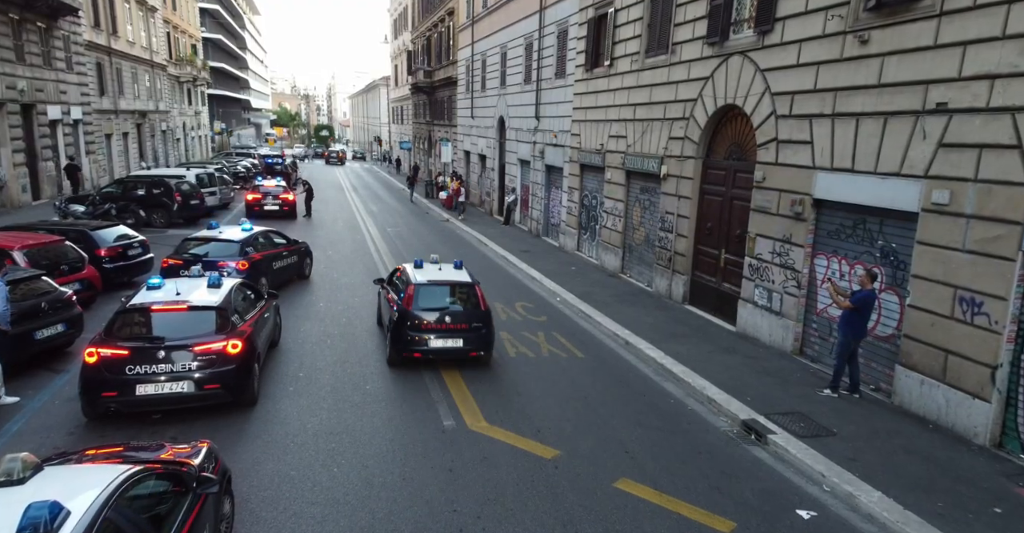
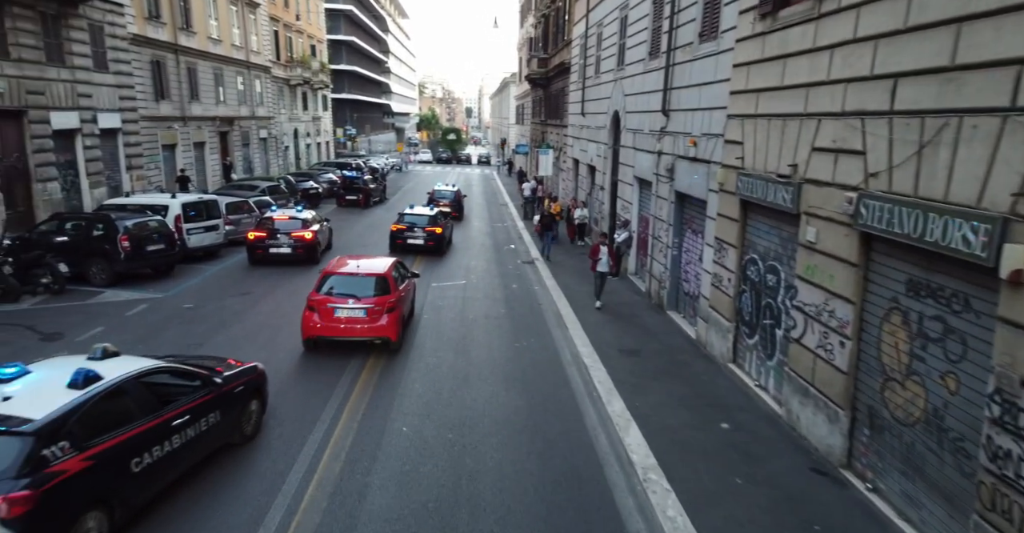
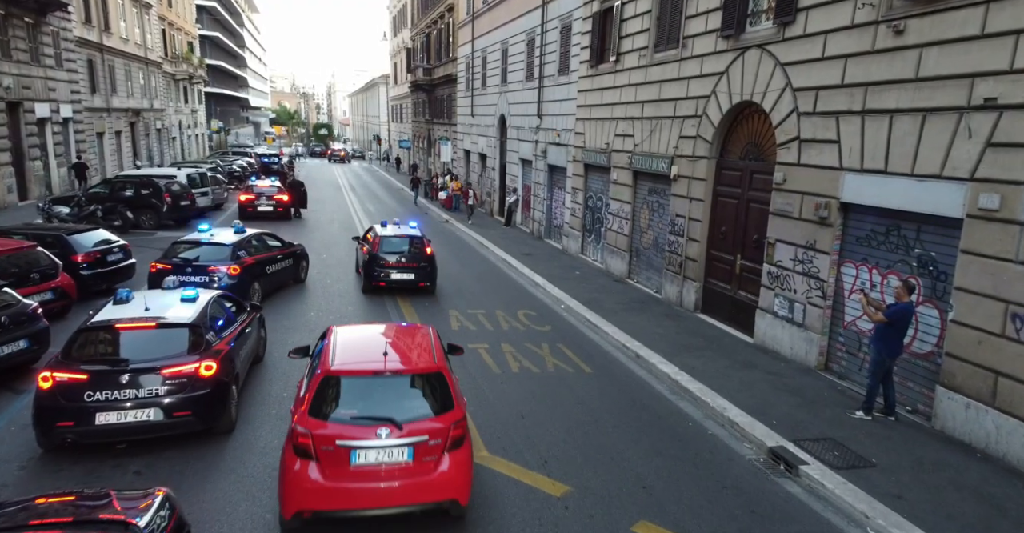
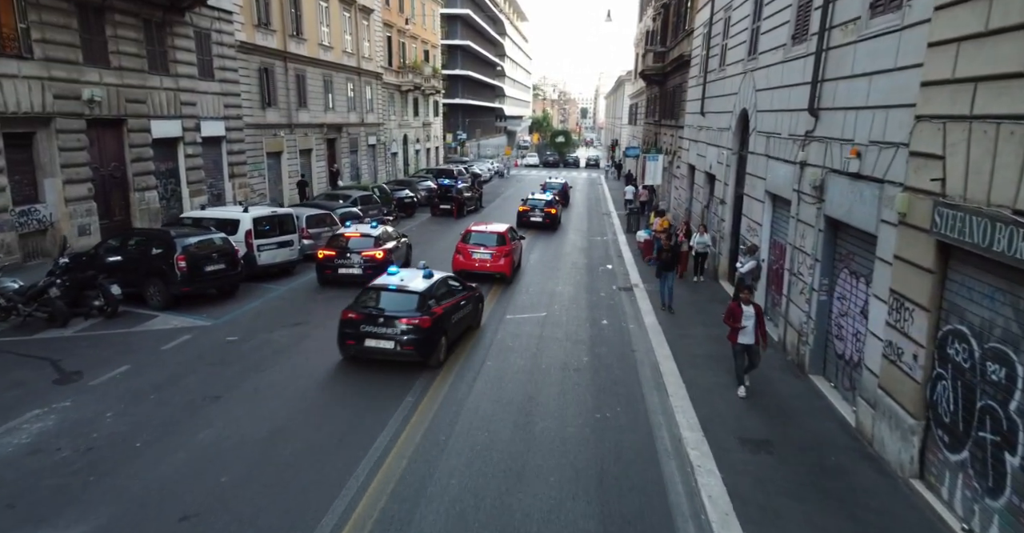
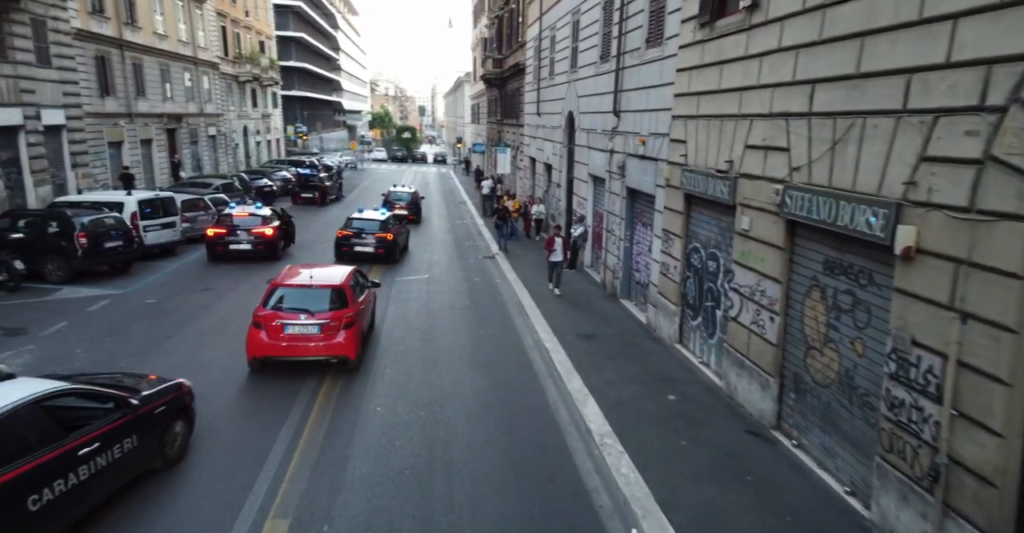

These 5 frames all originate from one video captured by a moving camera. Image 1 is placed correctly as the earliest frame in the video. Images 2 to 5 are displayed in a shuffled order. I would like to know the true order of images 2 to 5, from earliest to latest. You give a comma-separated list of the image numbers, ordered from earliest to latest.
3, 5, 2, 4
